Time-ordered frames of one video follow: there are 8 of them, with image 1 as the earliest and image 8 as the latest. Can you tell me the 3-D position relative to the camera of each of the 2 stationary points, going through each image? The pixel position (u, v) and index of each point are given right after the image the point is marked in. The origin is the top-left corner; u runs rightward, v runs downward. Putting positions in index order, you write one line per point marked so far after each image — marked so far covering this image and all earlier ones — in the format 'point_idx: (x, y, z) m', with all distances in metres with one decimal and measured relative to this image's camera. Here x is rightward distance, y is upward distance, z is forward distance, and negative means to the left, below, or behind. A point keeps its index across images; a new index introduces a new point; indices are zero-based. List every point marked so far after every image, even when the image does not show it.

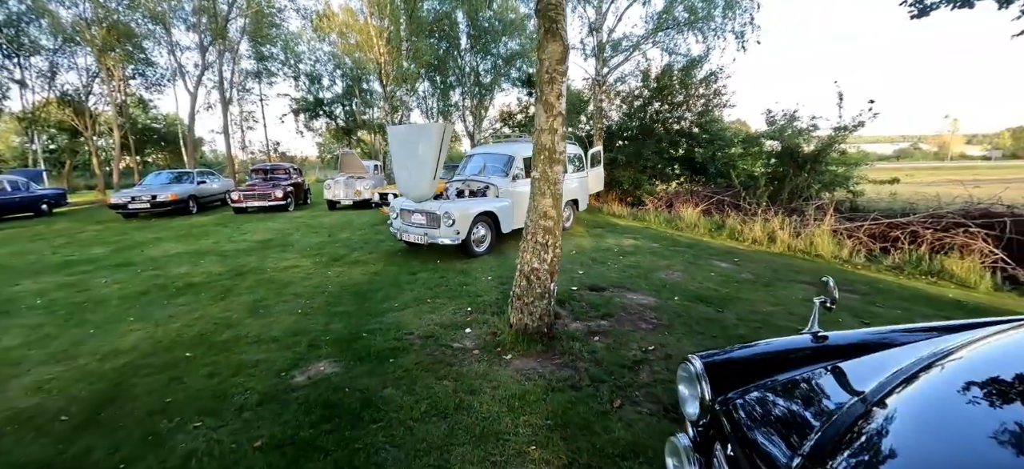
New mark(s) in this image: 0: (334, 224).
0: (-4.4, +0.3, +9.9) m
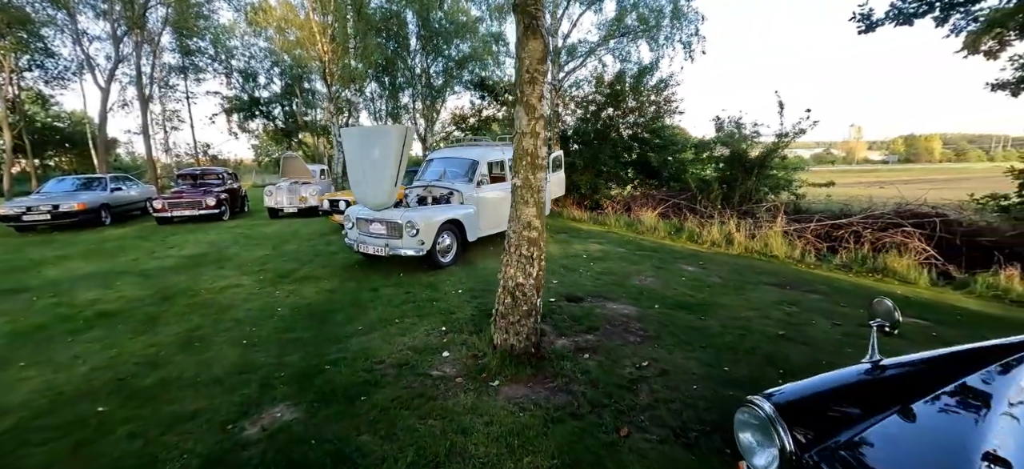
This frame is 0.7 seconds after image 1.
0: (-5.2, 0.0, +9.0) m
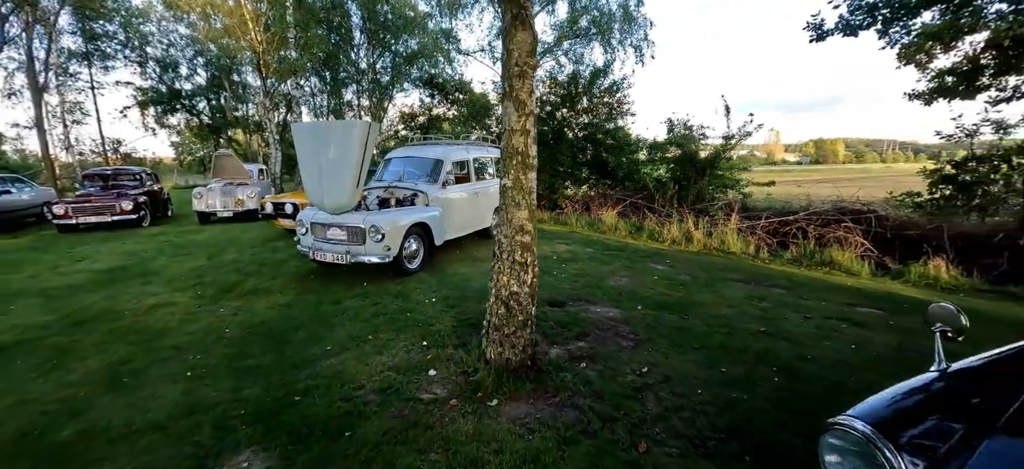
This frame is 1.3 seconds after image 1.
0: (-6.0, -0.1, +8.1) m
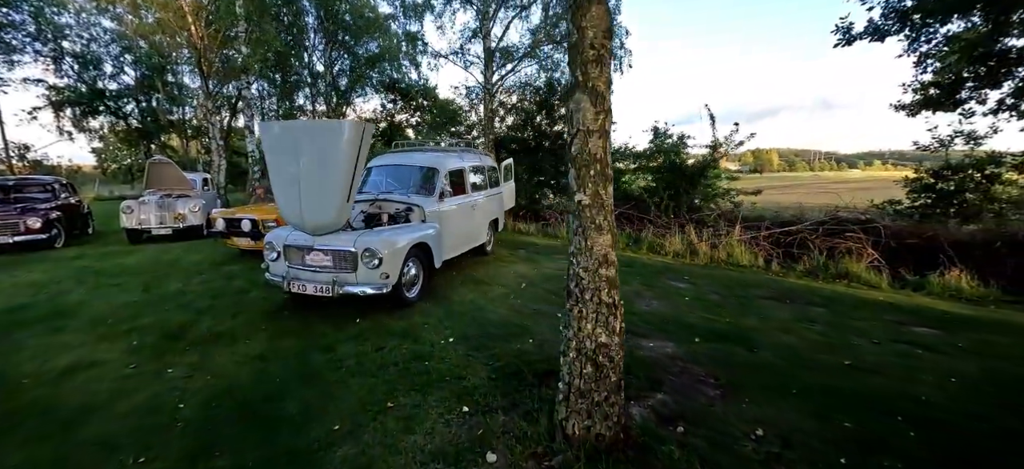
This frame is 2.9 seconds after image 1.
0: (-6.0, -0.5, +6.7) m
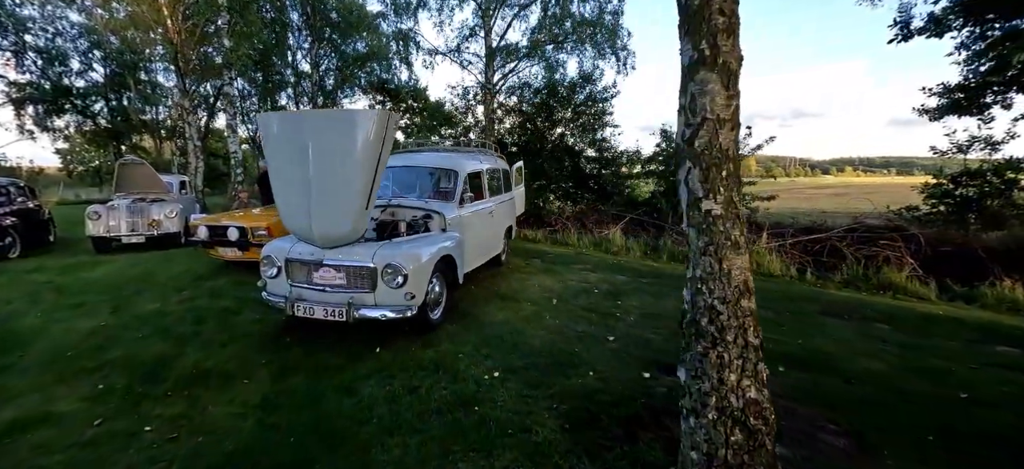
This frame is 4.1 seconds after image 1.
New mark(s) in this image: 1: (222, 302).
0: (-5.7, -0.7, +5.8) m
1: (-3.4, -0.8, +4.8) m
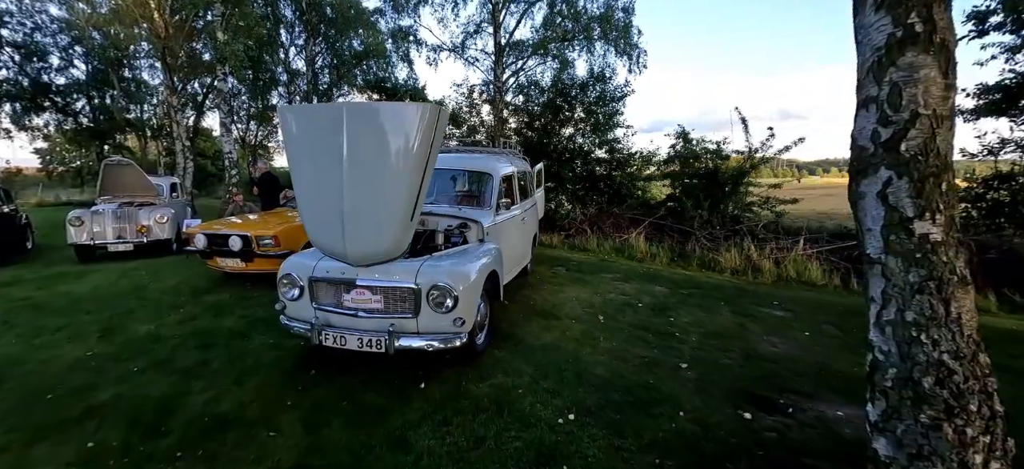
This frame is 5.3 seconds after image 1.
0: (-5.3, -0.8, +5.2) m
1: (-3.0, -0.9, +4.2) m
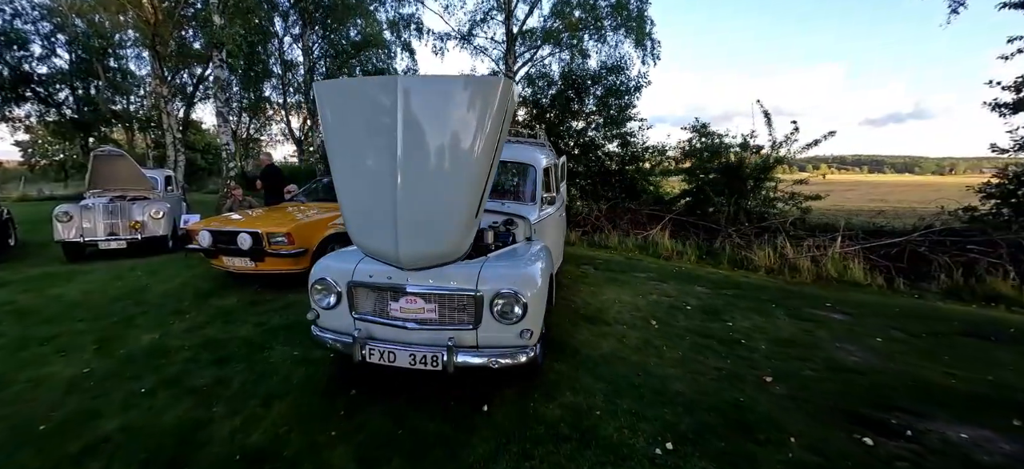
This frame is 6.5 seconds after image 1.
0: (-4.8, -0.7, +4.7) m
1: (-2.5, -0.9, +3.8) m
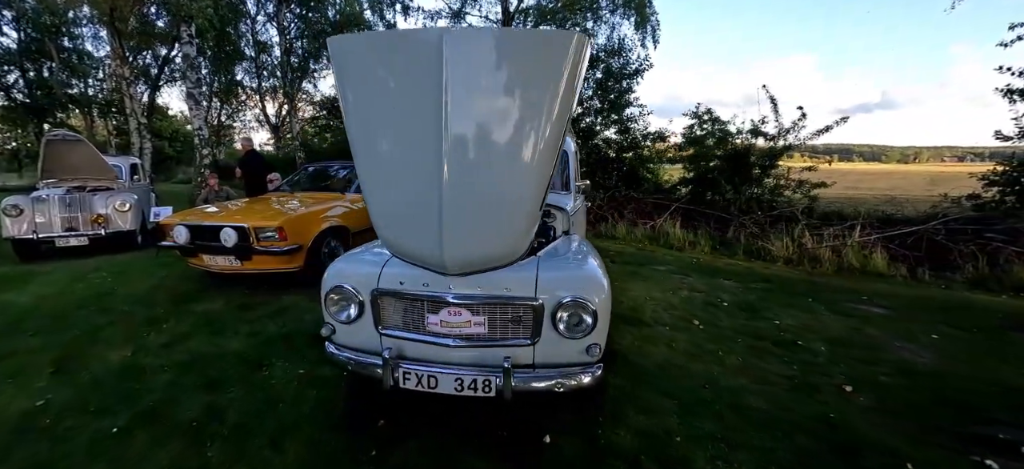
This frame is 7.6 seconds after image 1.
0: (-4.6, -0.7, +4.1) m
1: (-2.3, -0.9, +3.3) m
